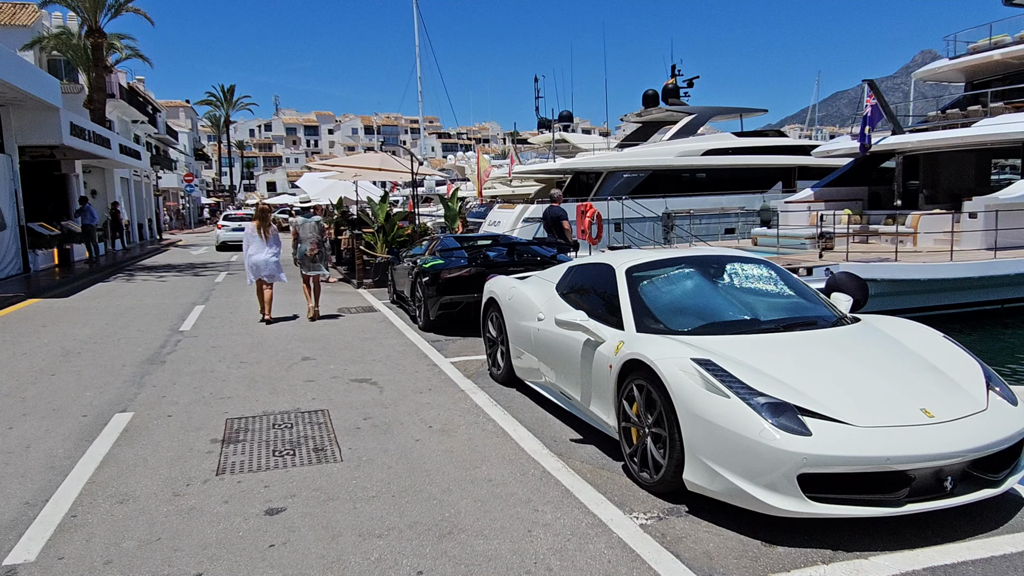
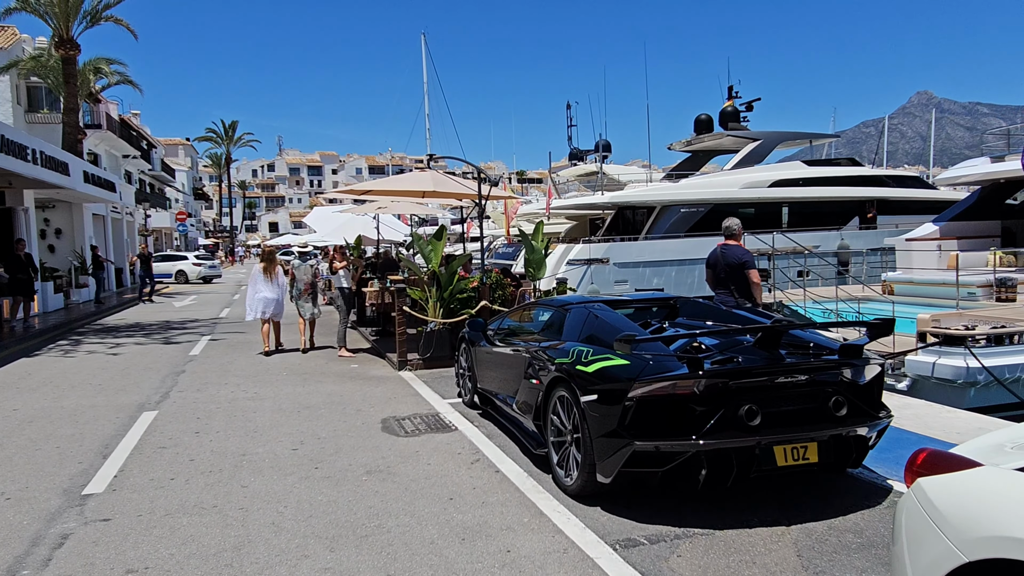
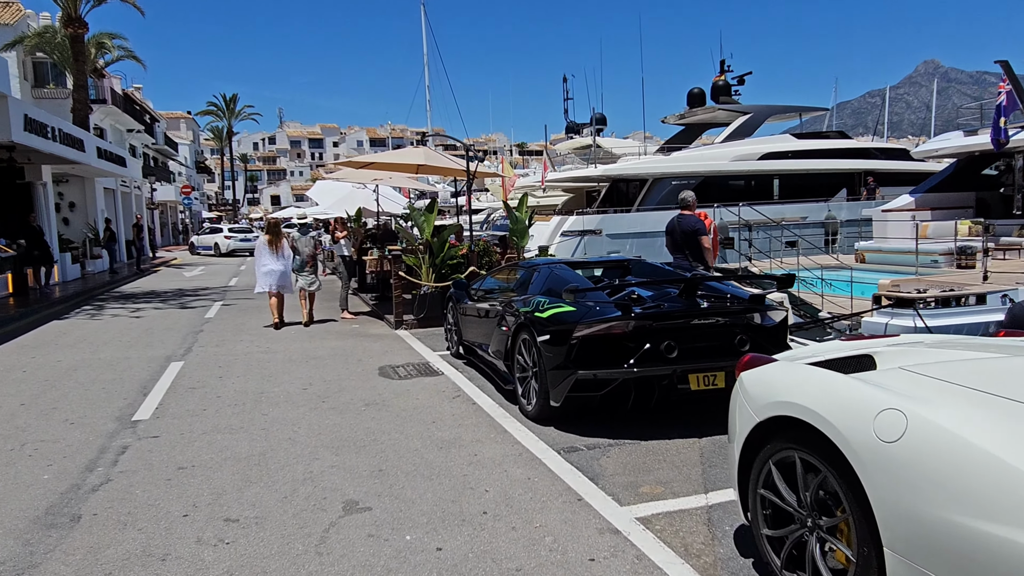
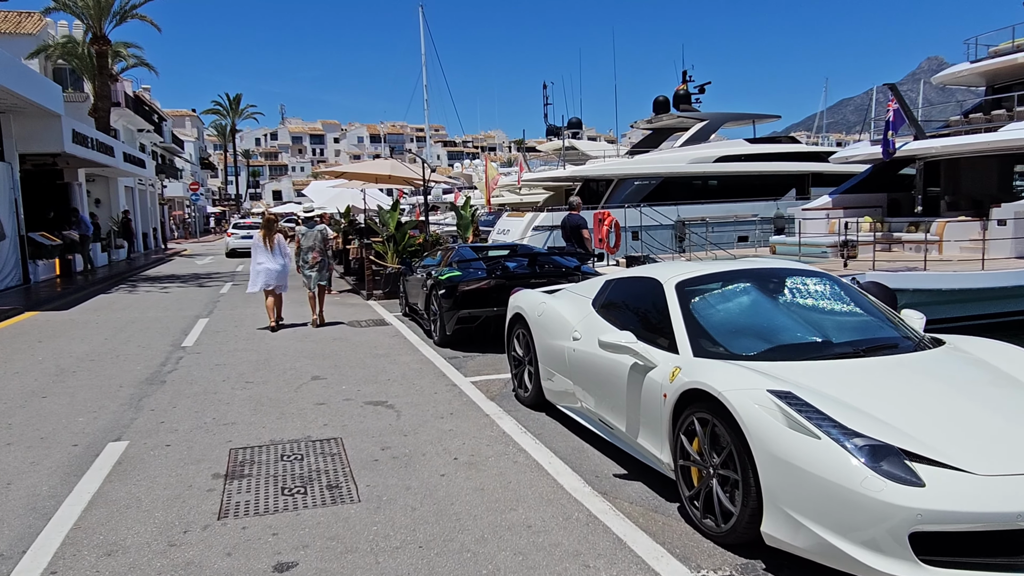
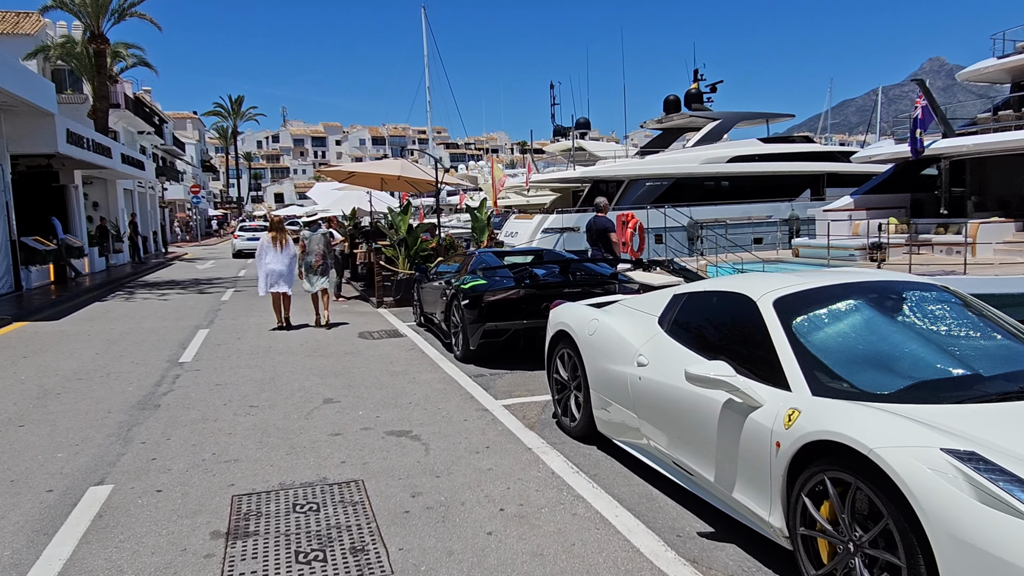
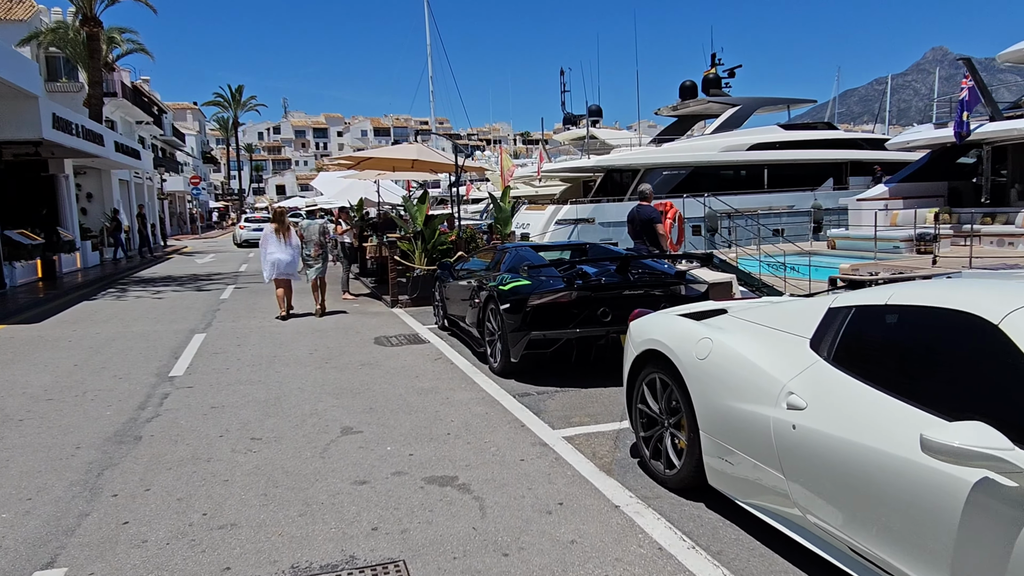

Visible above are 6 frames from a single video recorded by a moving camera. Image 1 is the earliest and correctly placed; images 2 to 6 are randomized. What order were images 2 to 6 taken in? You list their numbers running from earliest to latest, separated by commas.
4, 5, 6, 3, 2
